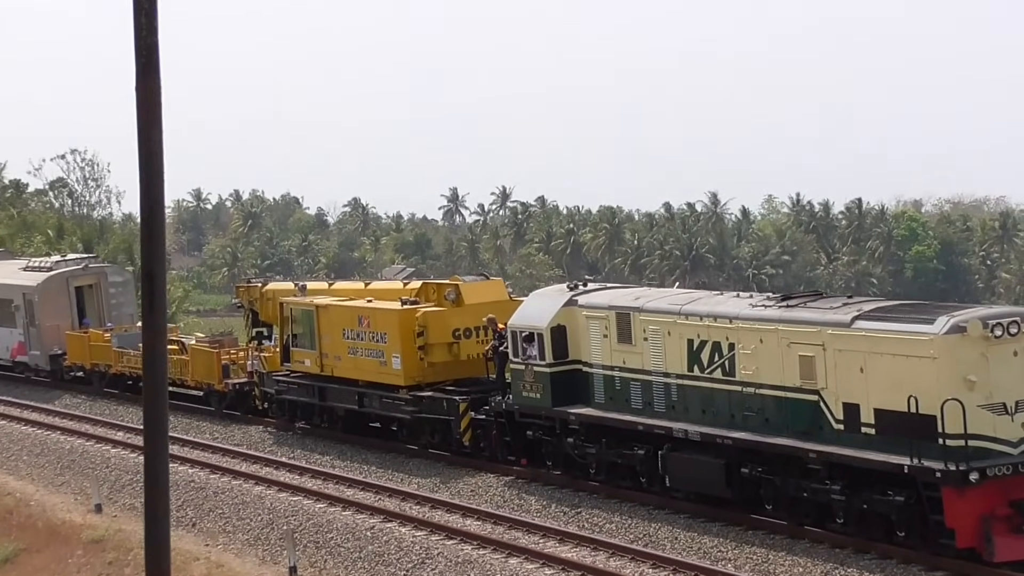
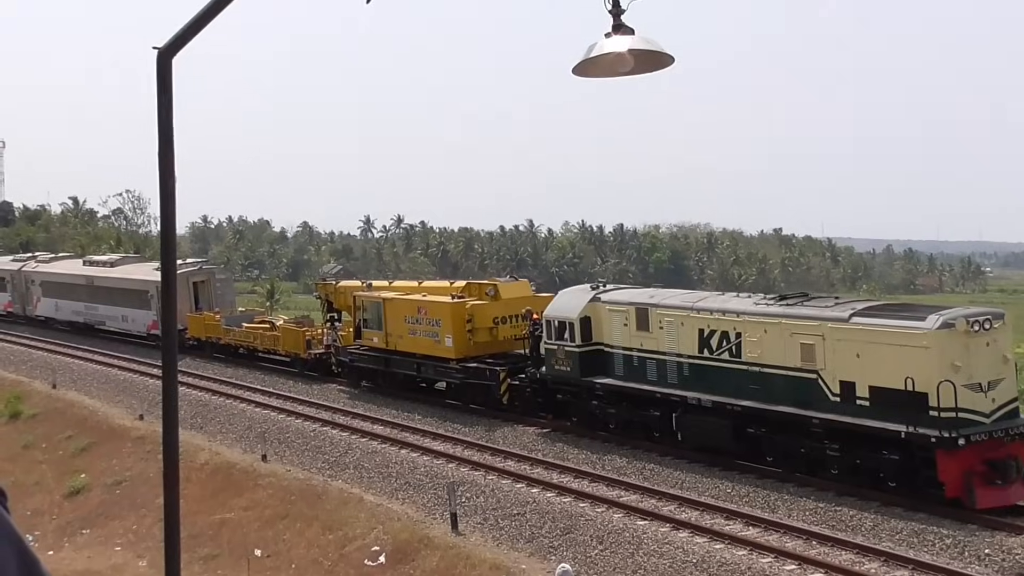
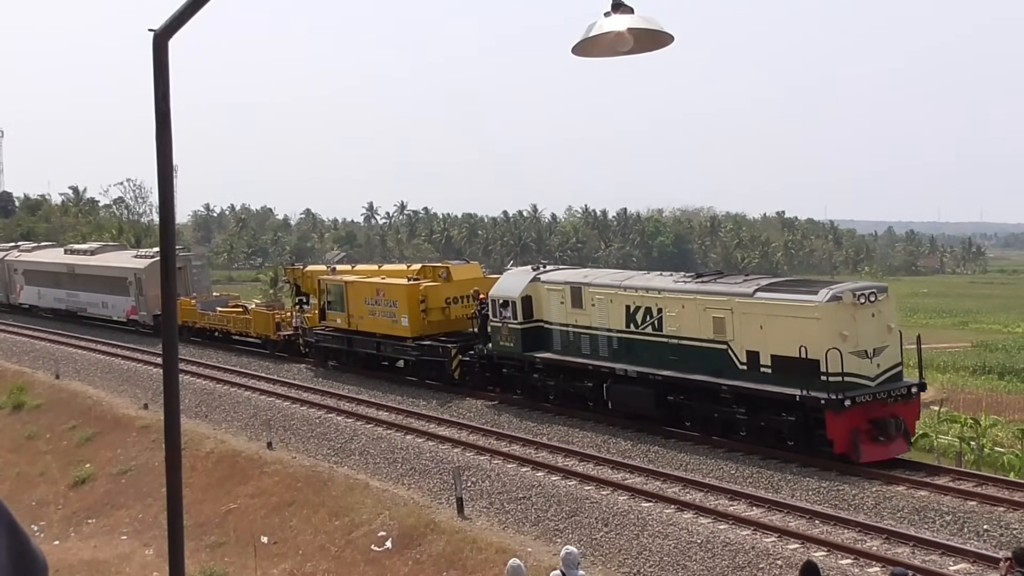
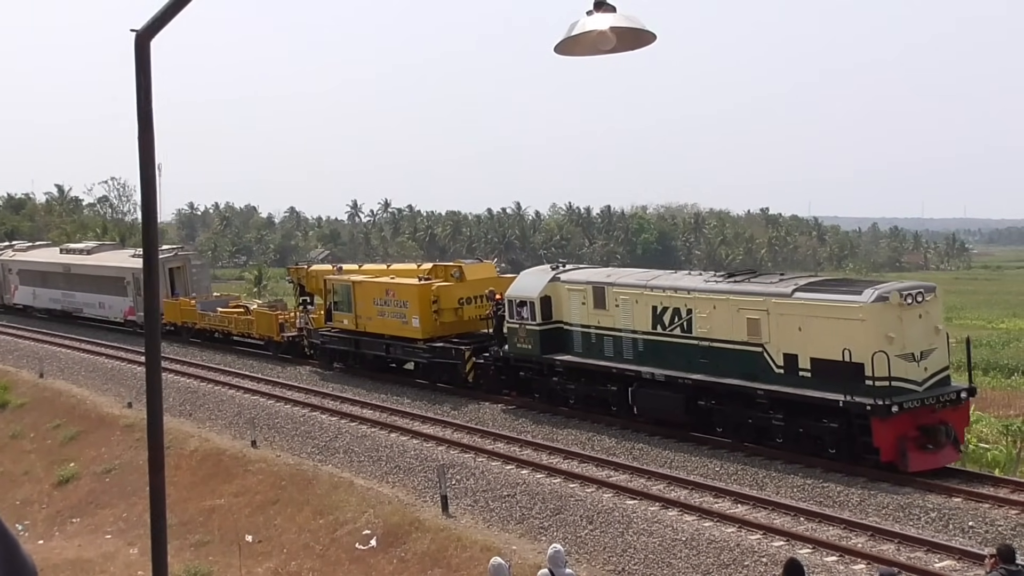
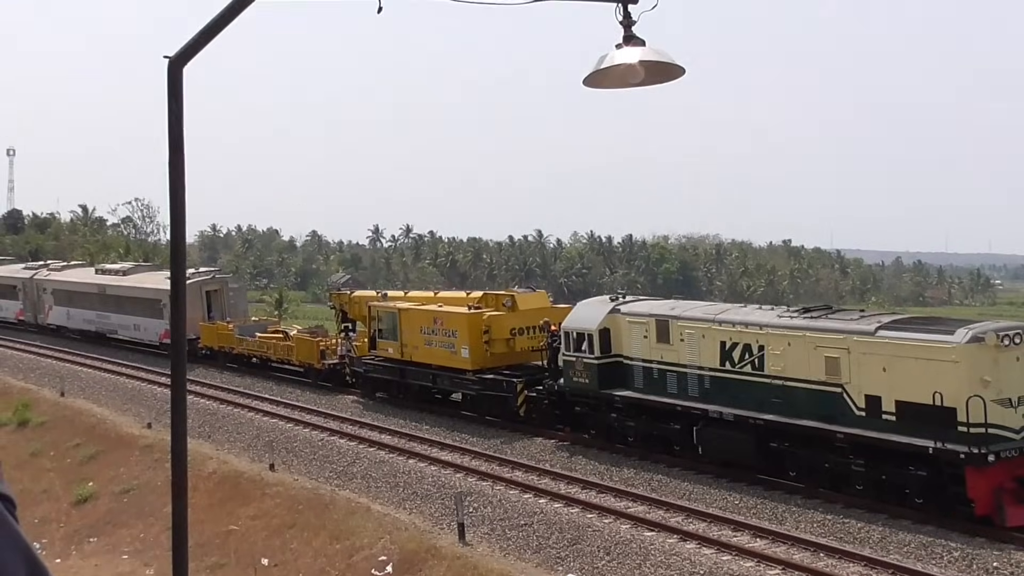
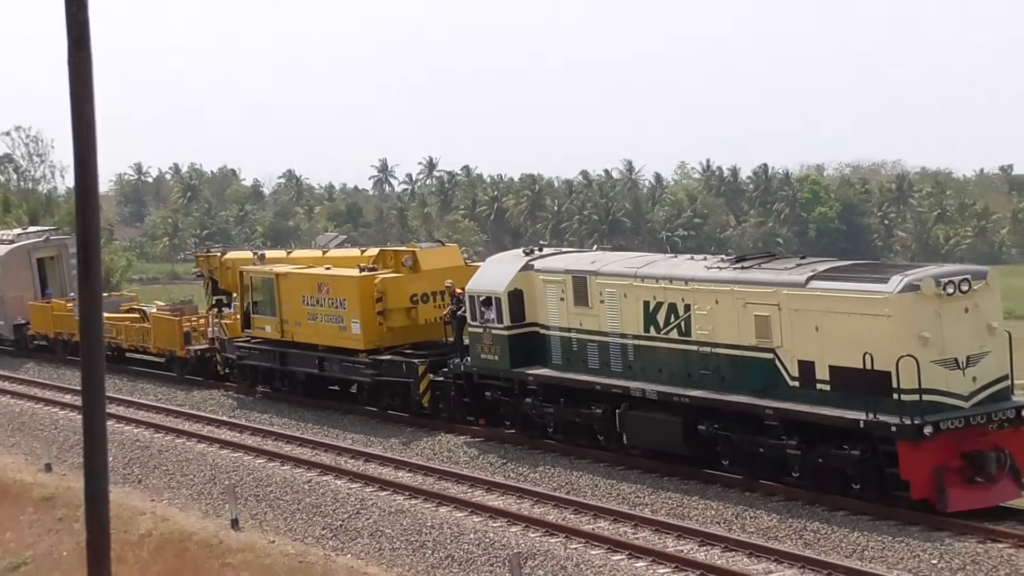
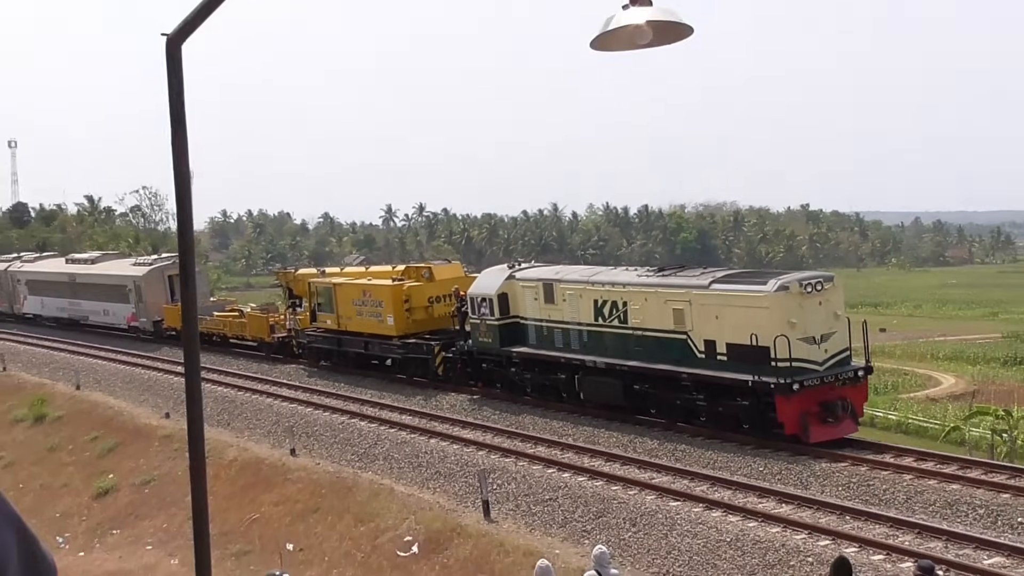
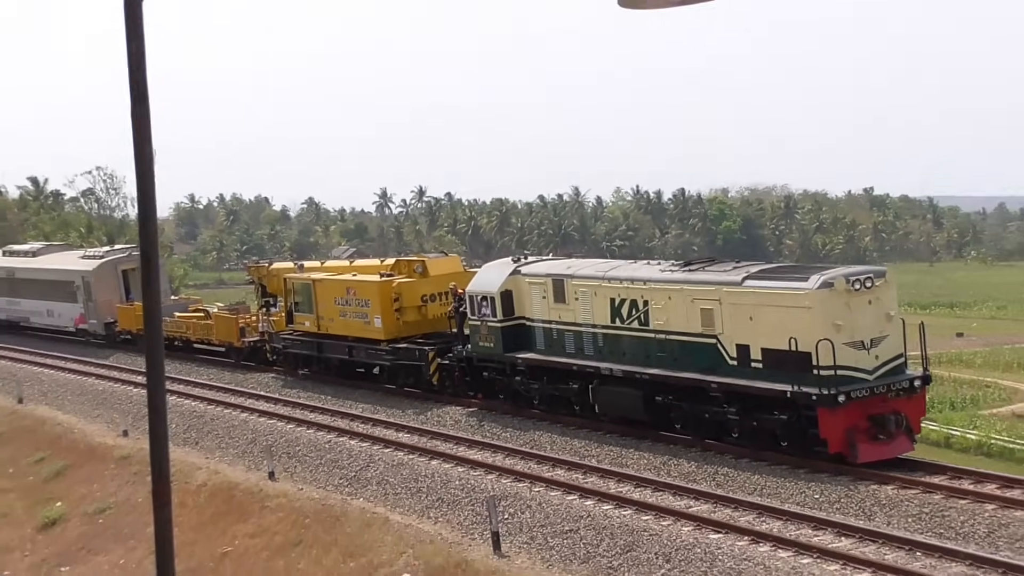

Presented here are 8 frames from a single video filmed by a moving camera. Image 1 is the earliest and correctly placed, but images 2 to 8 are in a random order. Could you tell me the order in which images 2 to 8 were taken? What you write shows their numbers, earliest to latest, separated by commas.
6, 8, 7, 3, 4, 2, 5
